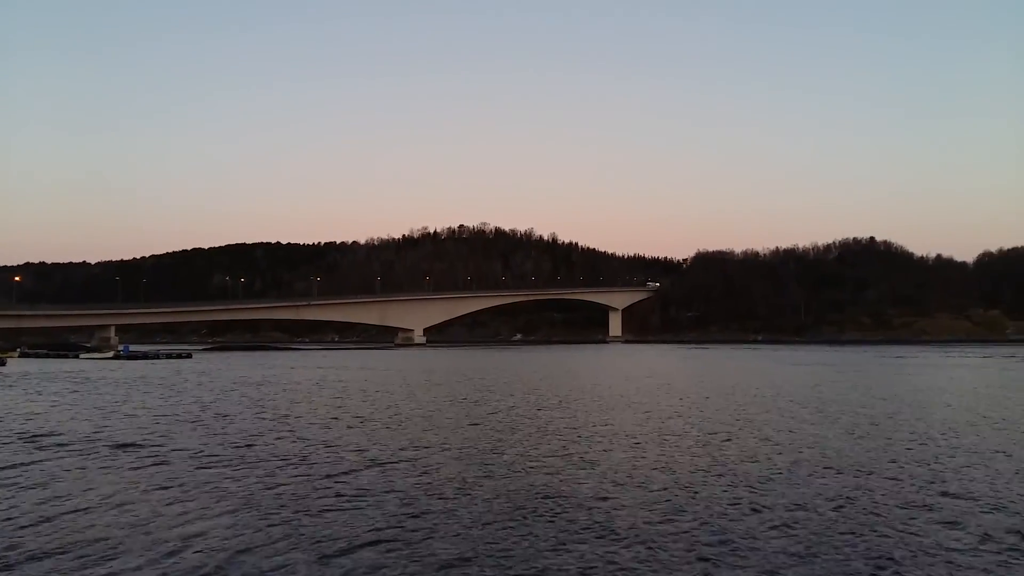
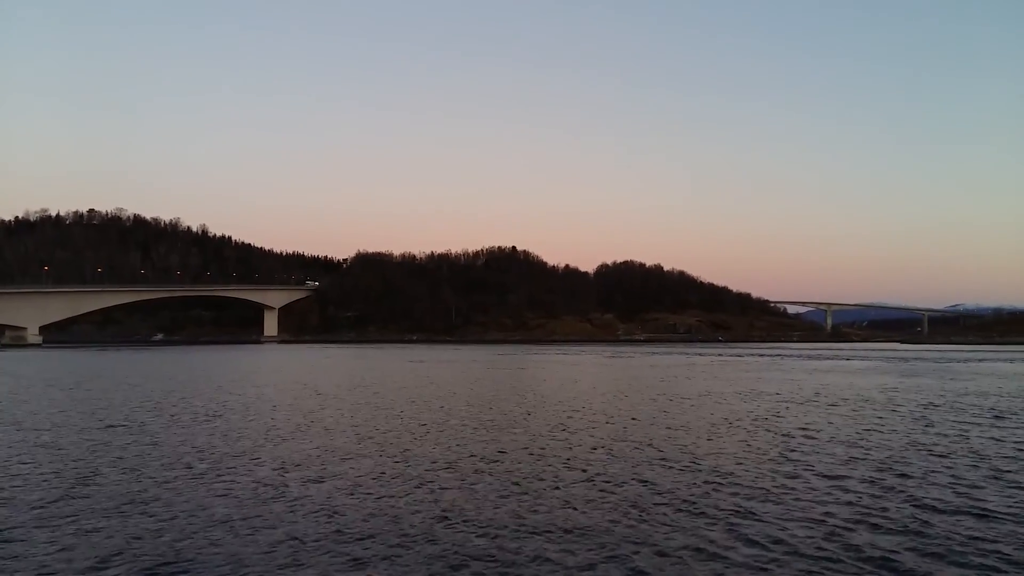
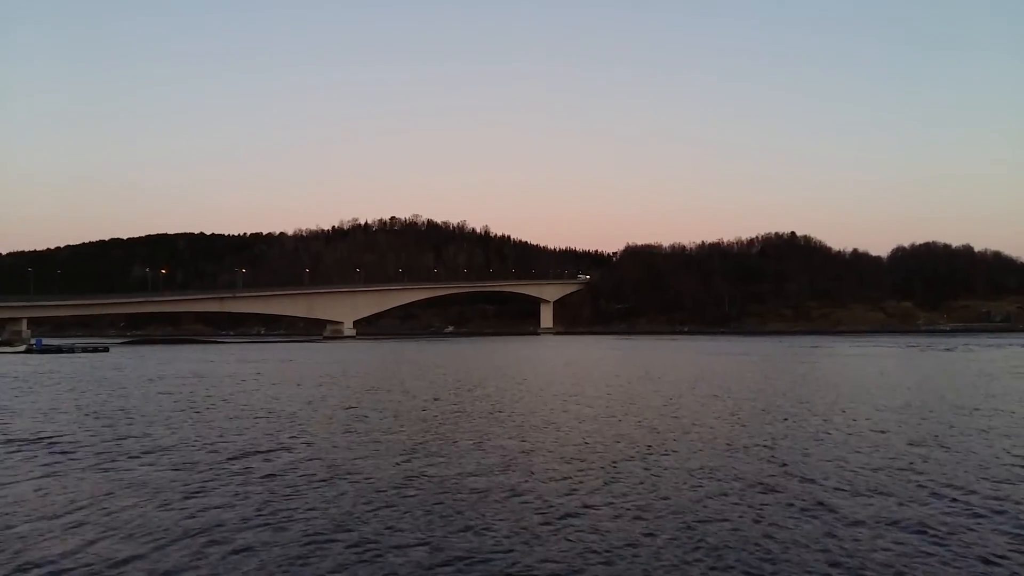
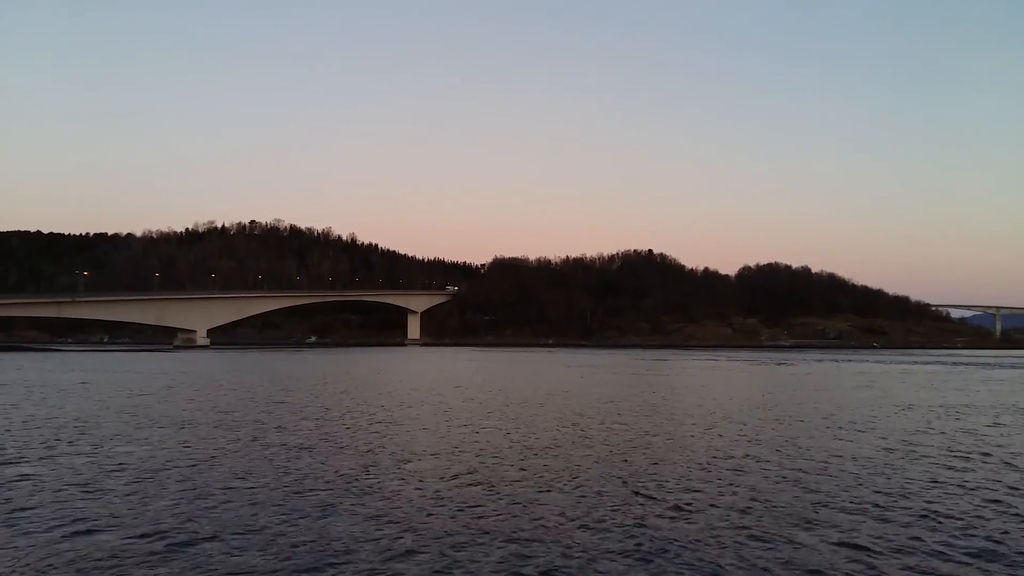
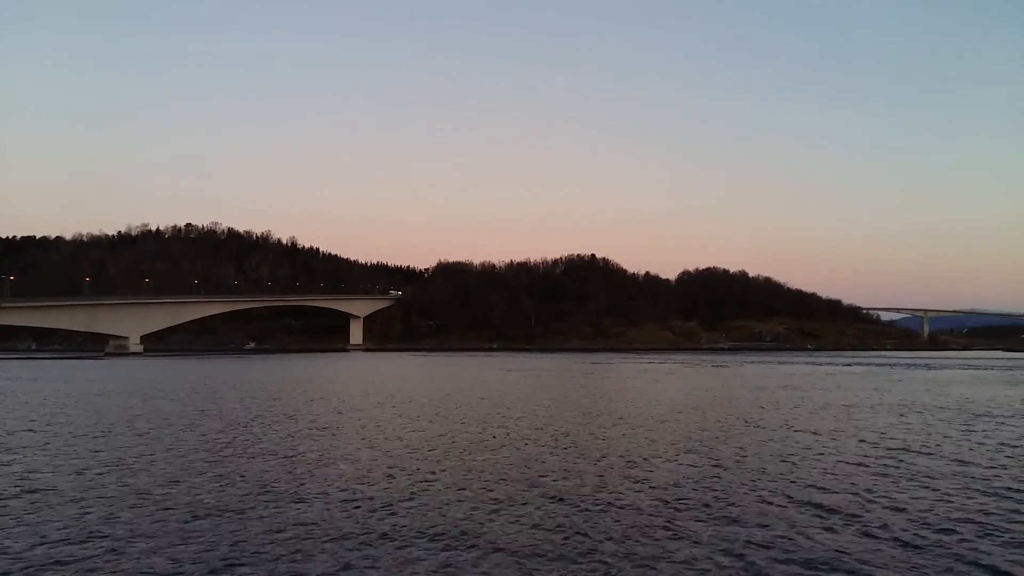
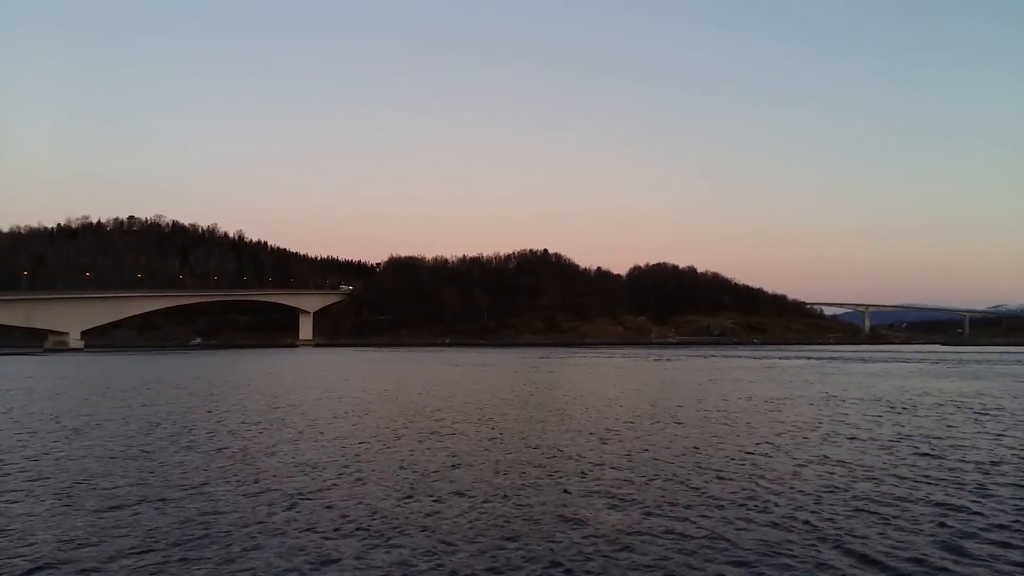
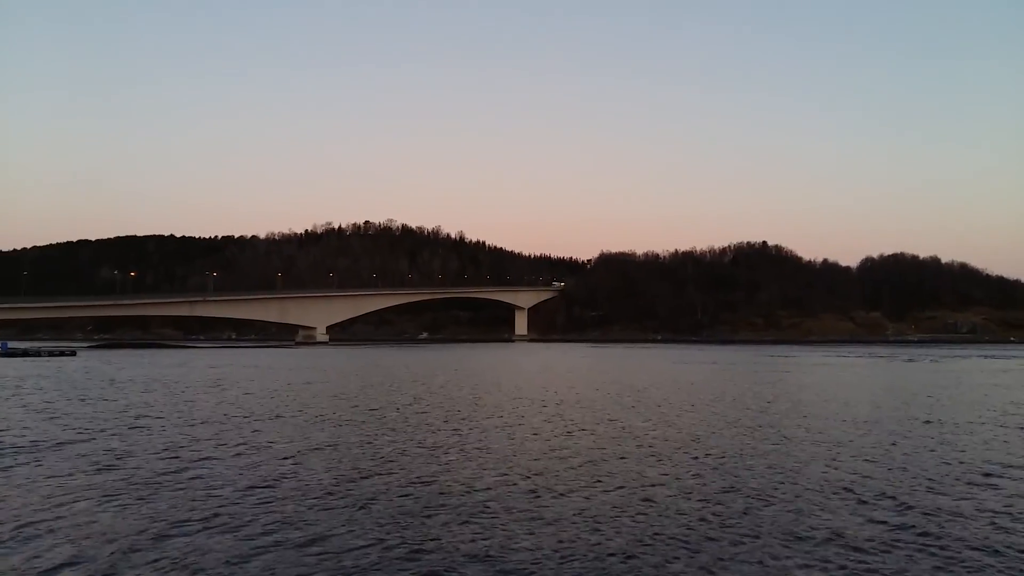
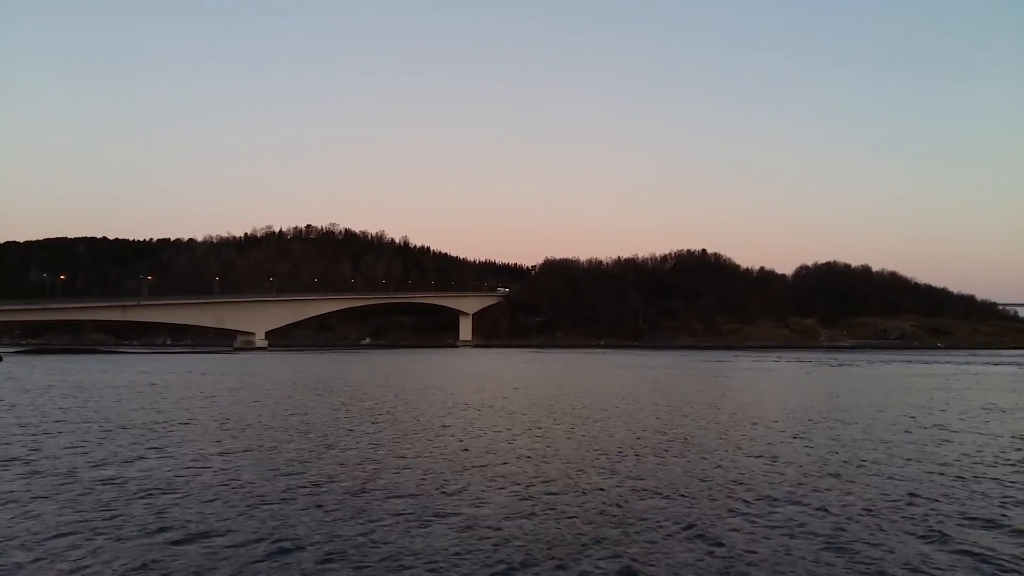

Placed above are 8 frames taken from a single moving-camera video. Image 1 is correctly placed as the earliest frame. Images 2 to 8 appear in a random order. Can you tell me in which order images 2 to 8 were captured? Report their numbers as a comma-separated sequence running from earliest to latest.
3, 7, 8, 4, 5, 6, 2
